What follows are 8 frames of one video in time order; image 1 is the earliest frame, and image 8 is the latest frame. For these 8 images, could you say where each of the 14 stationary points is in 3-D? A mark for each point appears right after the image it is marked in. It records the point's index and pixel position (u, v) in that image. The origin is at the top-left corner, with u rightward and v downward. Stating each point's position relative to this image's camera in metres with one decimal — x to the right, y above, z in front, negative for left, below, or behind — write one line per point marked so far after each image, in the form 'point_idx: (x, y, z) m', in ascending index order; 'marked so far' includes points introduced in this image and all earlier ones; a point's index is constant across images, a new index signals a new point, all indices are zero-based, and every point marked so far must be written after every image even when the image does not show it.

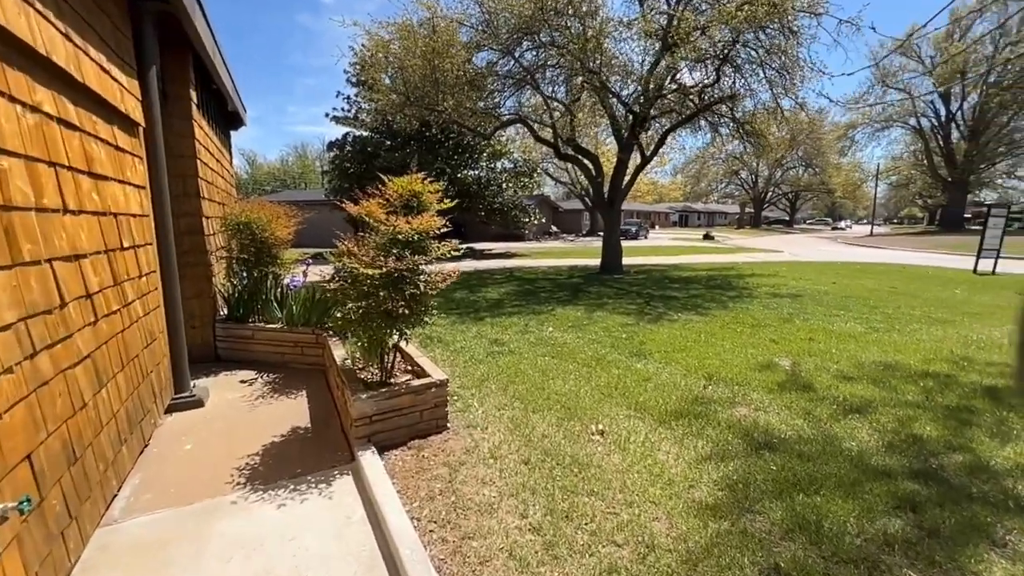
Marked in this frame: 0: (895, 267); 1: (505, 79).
0: (+12.0, +0.7, +13.5) m
1: (-0.3, +5.5, +11.4) m
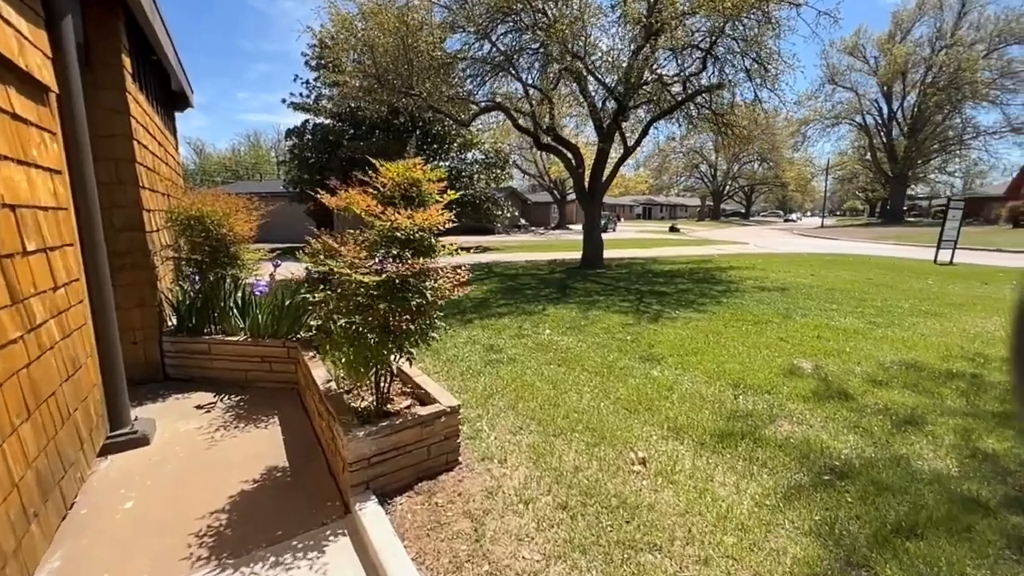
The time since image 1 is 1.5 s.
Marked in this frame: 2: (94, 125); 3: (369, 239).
0: (+11.3, +1.0, +13.9) m
1: (-0.8, +5.5, +10.8) m
2: (-3.7, +1.4, +3.8) m
3: (-0.9, +0.3, +2.7) m
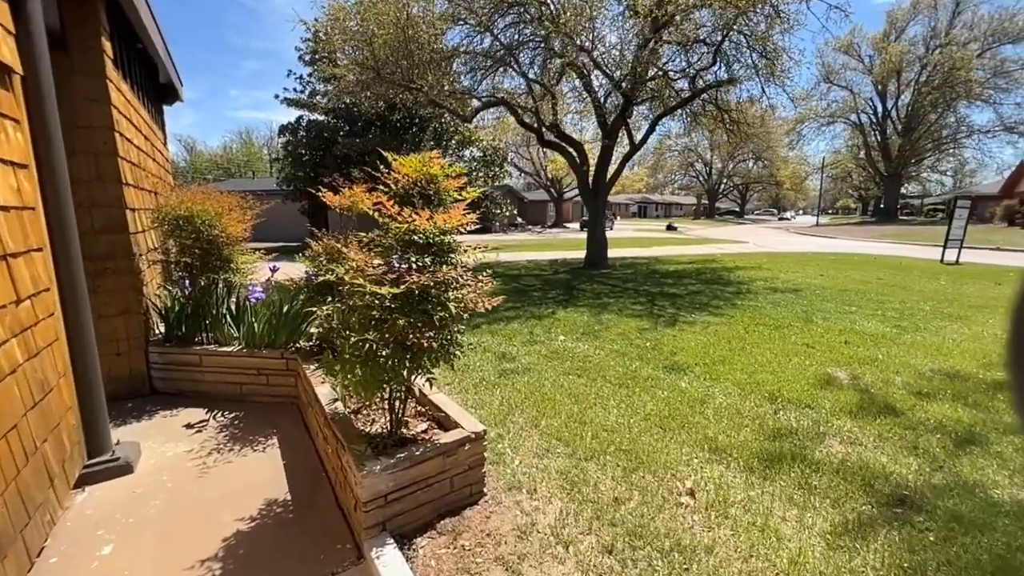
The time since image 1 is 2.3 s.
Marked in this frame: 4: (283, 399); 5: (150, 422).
0: (+11.3, +1.0, +13.8) m
1: (-0.8, +5.5, +10.4) m
2: (-3.6, +1.4, +3.5) m
3: (-0.7, +0.2, +2.4) m
4: (-2.0, -1.0, +3.8) m
5: (-2.9, -1.1, +3.5) m
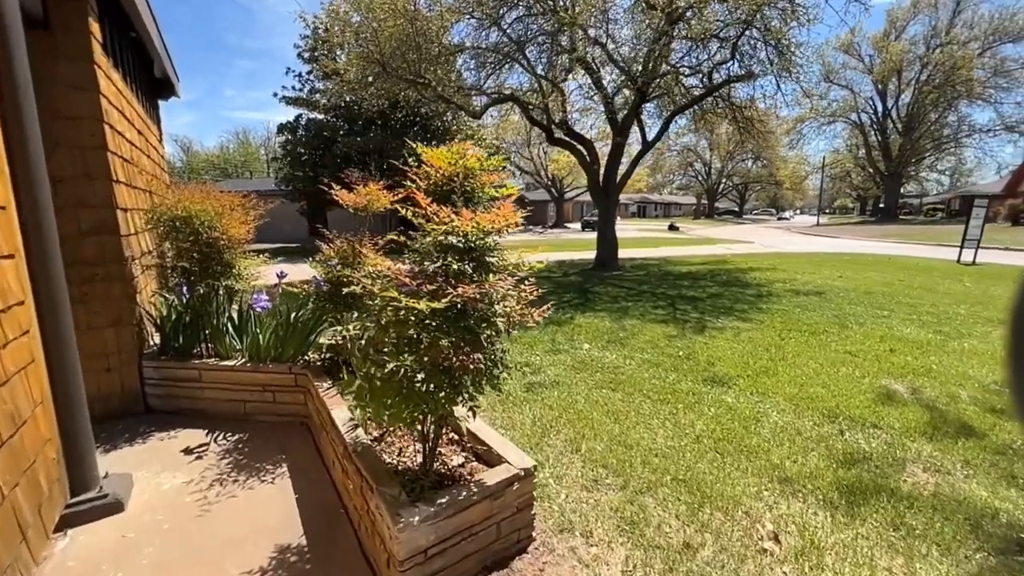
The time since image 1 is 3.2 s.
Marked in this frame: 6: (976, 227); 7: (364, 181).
0: (+11.5, +0.9, +13.5) m
1: (-0.6, +5.5, +10.1) m
2: (-3.3, +1.3, +3.1) m
3: (-0.4, +0.2, +2.1) m
4: (-1.8, -1.0, +3.5) m
5: (-2.7, -1.2, +3.1) m
6: (+14.0, +1.9, +13.1) m
7: (-1.3, +0.9, +3.8) m
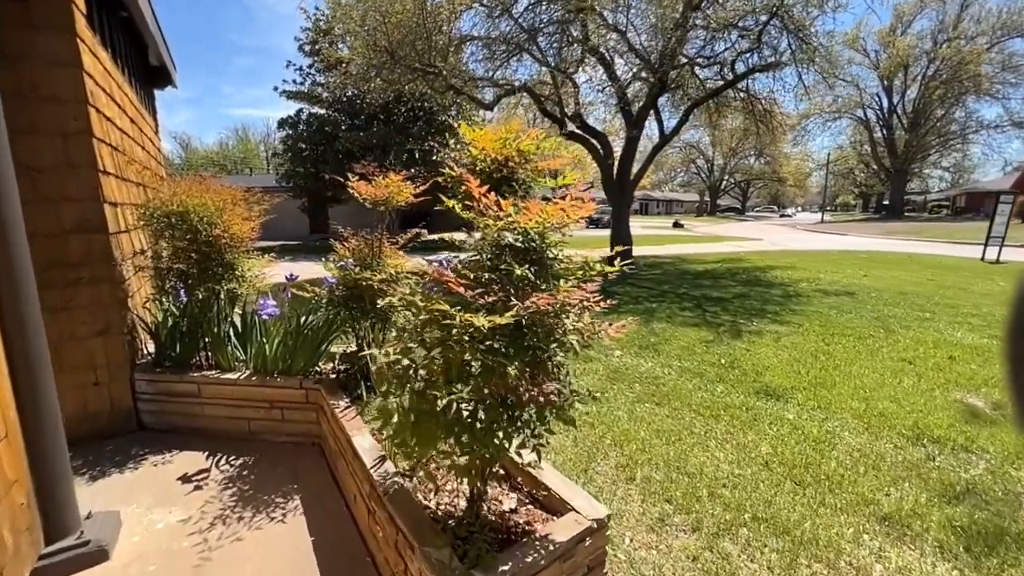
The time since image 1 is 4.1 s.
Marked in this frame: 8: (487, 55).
0: (+11.8, +1.0, +13.1) m
1: (-0.3, +5.5, +9.7) m
2: (-3.0, +1.3, +2.7) m
3: (-0.2, +0.1, +1.7) m
4: (-1.5, -1.1, +3.1) m
5: (-2.4, -1.2, +2.7) m
6: (+14.3, +1.9, +12.7) m
7: (-1.0, +0.9, +3.4) m
8: (-0.6, +5.3, +9.9) m
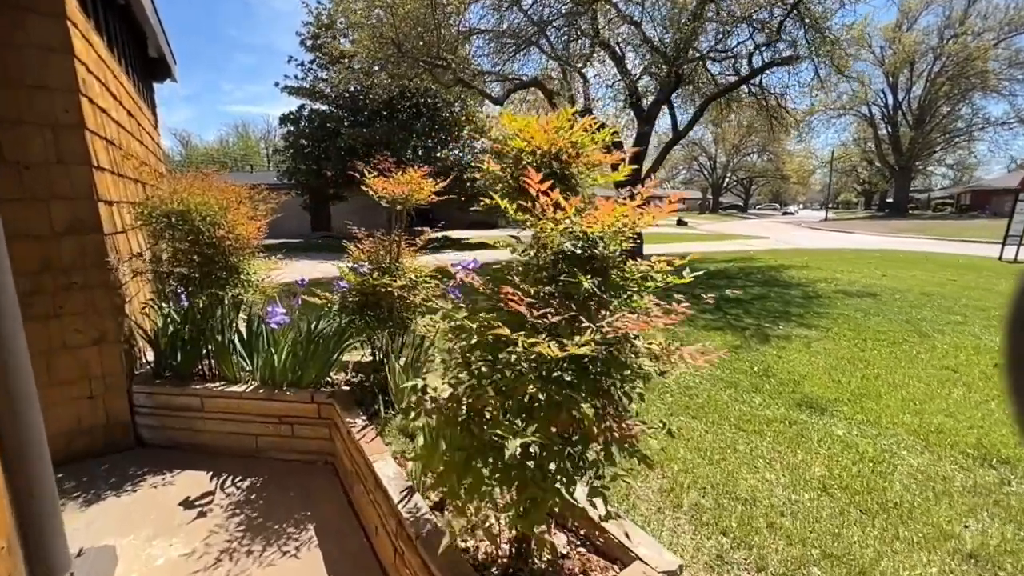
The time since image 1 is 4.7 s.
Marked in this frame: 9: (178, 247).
0: (+12.0, +1.0, +12.8) m
1: (-0.1, +5.5, +9.4) m
2: (-2.9, +1.3, +2.5) m
3: (0.0, +0.1, +1.5) m
4: (-1.3, -1.1, +2.8) m
5: (-2.2, -1.2, +2.5) m
6: (+14.5, +1.9, +12.5) m
7: (-0.8, +0.9, +3.1) m
8: (-0.4, +5.3, +9.6) m
9: (-2.3, +0.3, +3.0) m
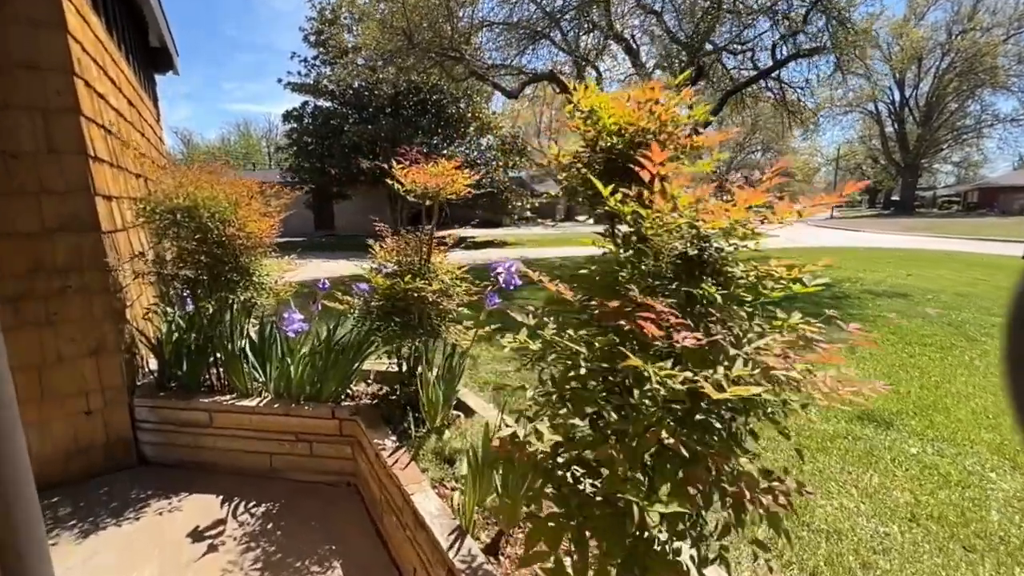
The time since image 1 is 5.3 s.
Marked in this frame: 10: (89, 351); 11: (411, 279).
0: (+12.2, +1.0, +12.5) m
1: (+0.2, +5.5, +9.1) m
2: (-2.6, +1.2, +2.2) m
3: (+0.3, +0.1, +1.2) m
4: (-1.0, -1.1, +2.6) m
5: (-1.9, -1.2, +2.3) m
6: (+14.8, +1.9, +12.1) m
7: (-0.6, +0.8, +2.9) m
8: (-0.1, +5.3, +9.3) m
9: (-2.1, +0.3, +2.8) m
10: (-2.5, -0.4, +2.5) m
11: (-0.6, 0.0, +2.5) m
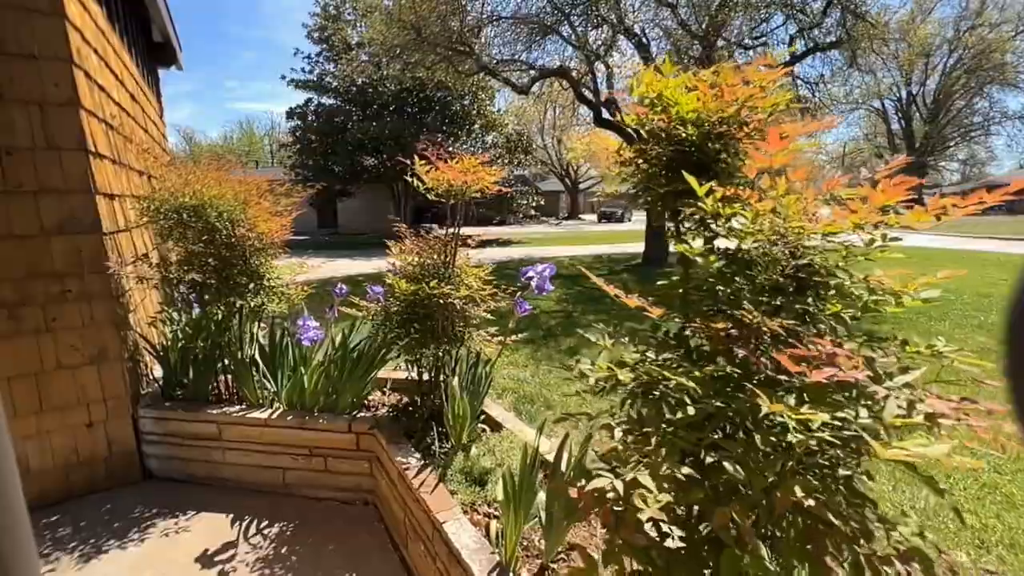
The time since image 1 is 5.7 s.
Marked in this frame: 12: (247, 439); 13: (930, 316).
0: (+12.4, +1.0, +12.3) m
1: (+0.3, +5.5, +8.9) m
2: (-2.5, +1.2, +2.1) m
3: (+0.4, 0.0, +1.0) m
4: (-0.9, -1.2, +2.4) m
5: (-1.8, -1.3, +2.1) m
6: (+15.0, +1.9, +11.9) m
7: (-0.4, +0.8, +2.7) m
8: (+0.1, +5.3, +9.1) m
9: (-1.9, +0.2, +2.6) m
10: (-2.3, -0.4, +2.4) m
11: (-0.4, 0.0, +2.3) m
12: (-1.5, -0.9, +2.5) m
13: (+5.6, -0.4, +5.7) m
